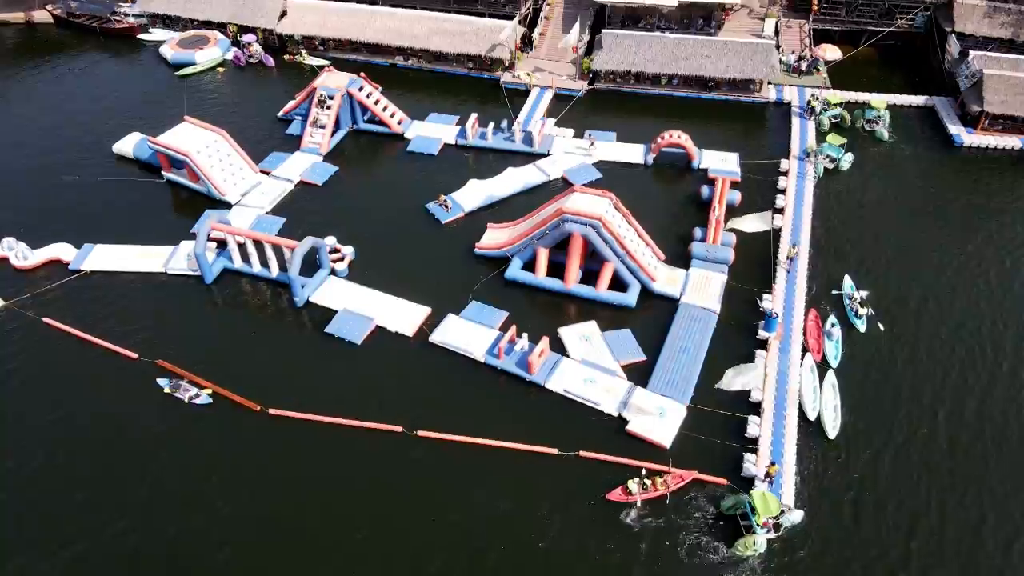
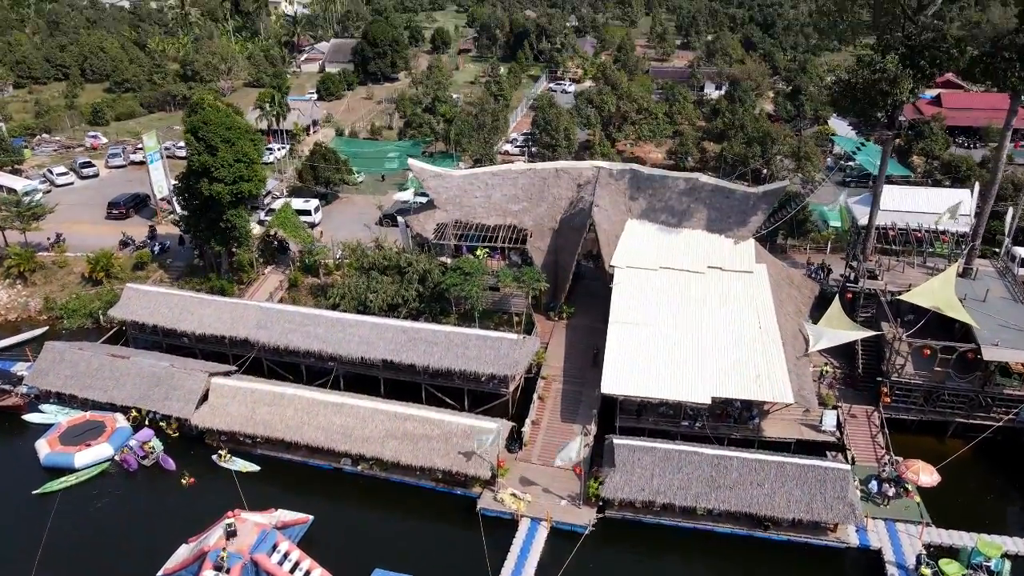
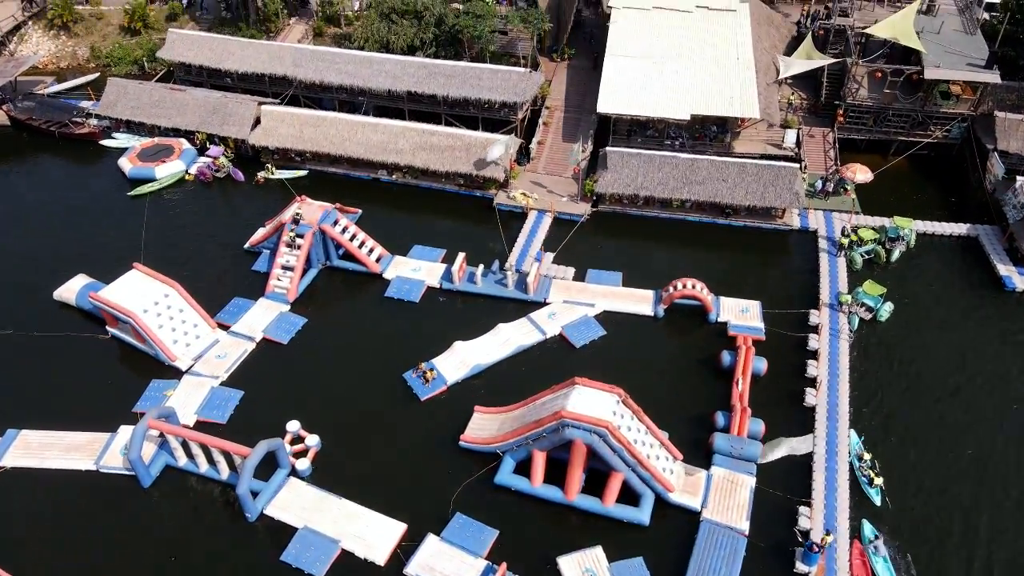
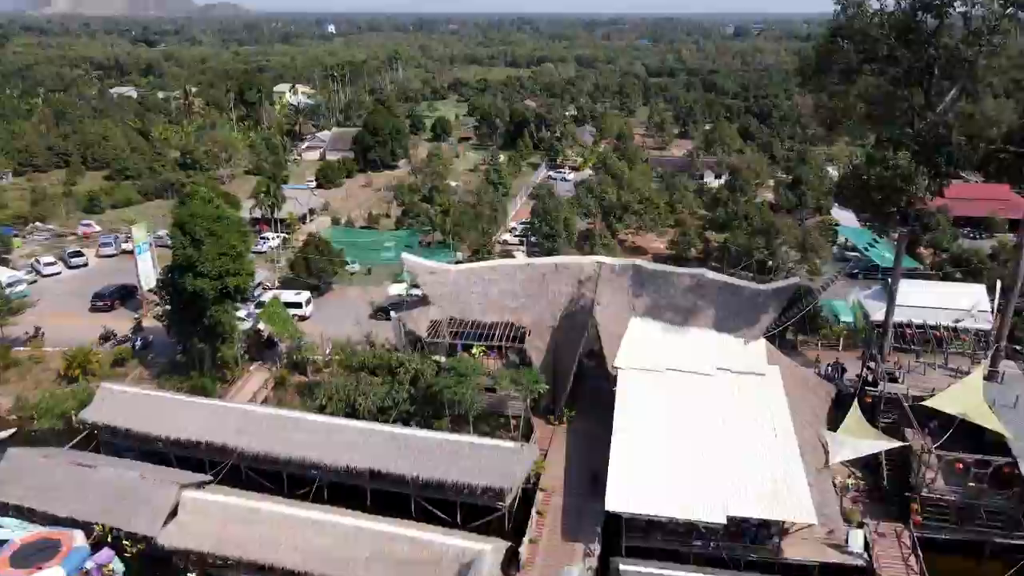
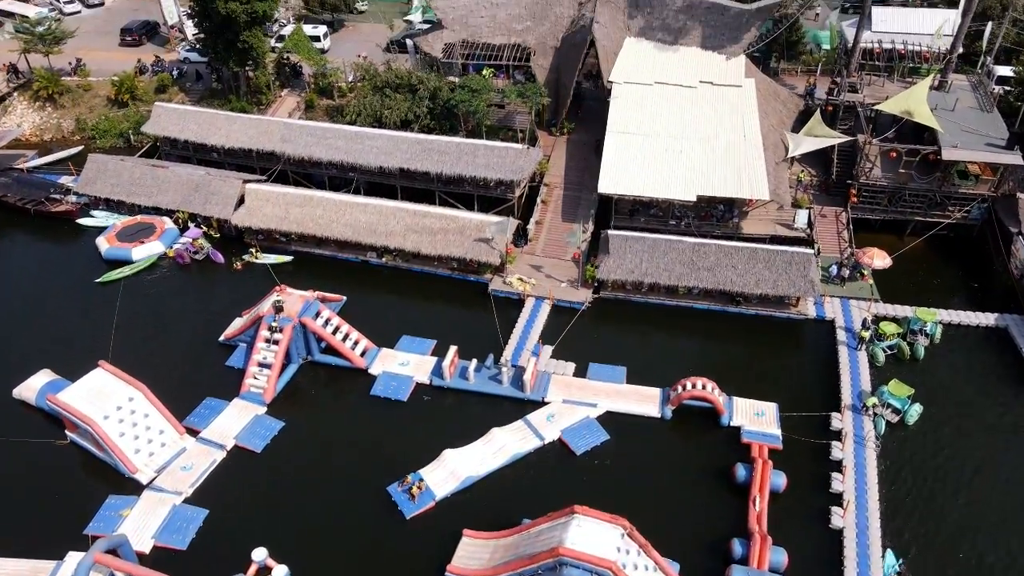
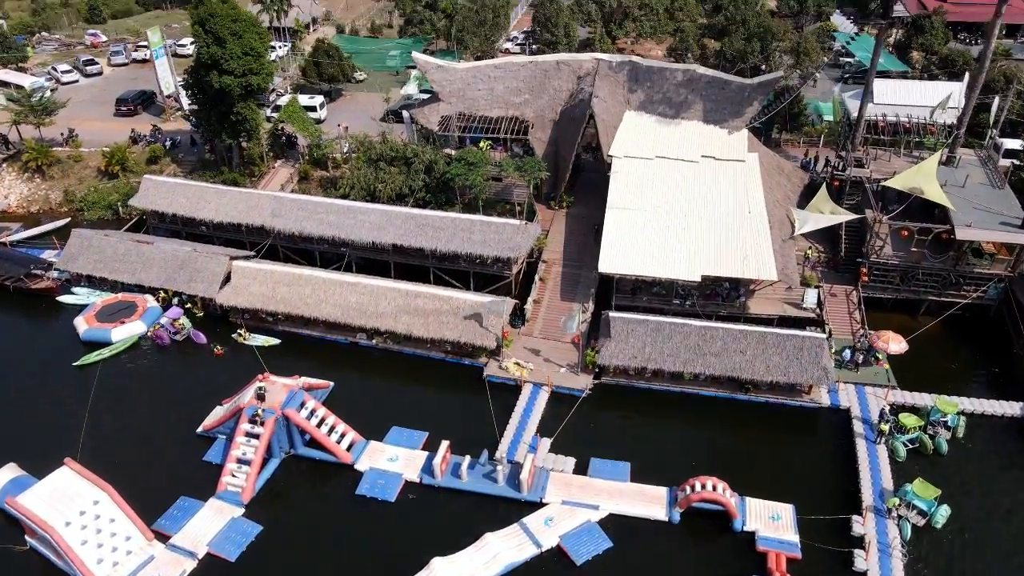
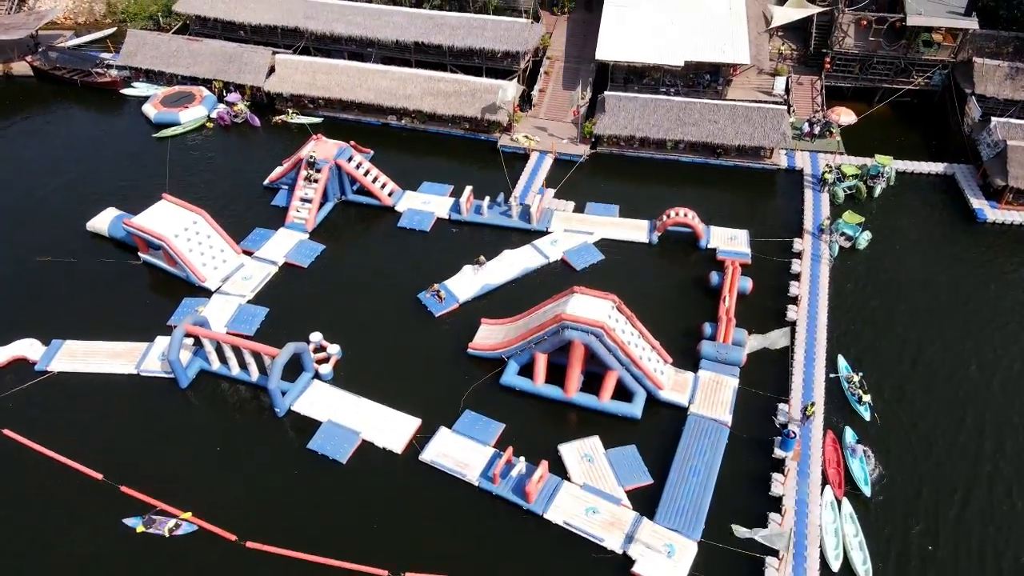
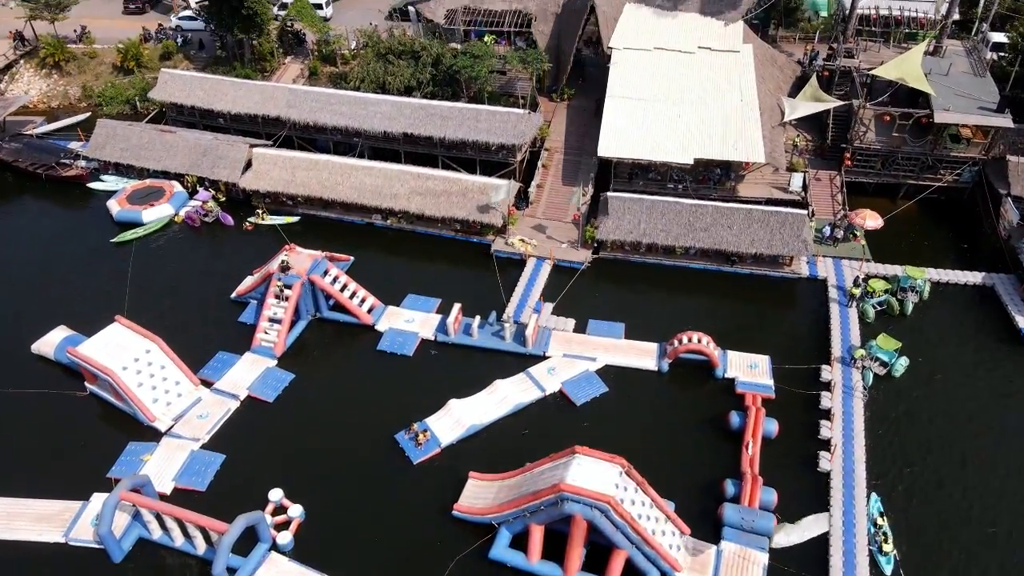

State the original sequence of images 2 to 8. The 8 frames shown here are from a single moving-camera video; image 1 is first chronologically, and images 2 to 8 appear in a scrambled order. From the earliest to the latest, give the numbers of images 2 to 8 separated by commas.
7, 3, 8, 5, 6, 2, 4
